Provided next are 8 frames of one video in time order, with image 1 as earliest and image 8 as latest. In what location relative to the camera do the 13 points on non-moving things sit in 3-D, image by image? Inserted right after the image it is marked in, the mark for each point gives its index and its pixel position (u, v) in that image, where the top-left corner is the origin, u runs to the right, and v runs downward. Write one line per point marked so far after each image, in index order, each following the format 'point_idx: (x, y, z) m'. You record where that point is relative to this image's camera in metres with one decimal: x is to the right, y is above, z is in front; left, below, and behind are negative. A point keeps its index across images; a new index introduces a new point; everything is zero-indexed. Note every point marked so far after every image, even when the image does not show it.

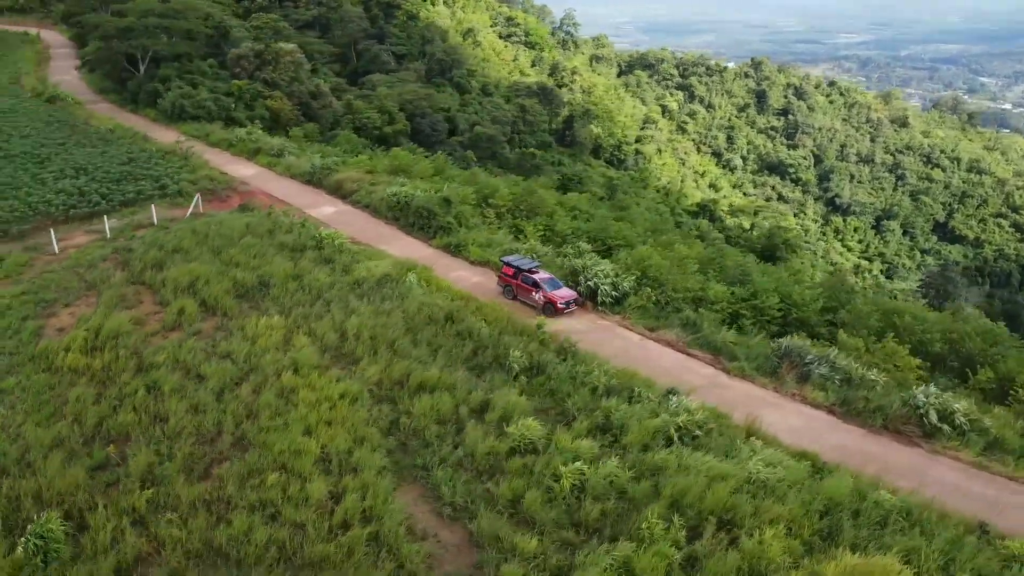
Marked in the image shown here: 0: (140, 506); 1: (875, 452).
0: (-4.9, -2.9, +10.4) m
1: (+5.6, -2.6, +12.5) m
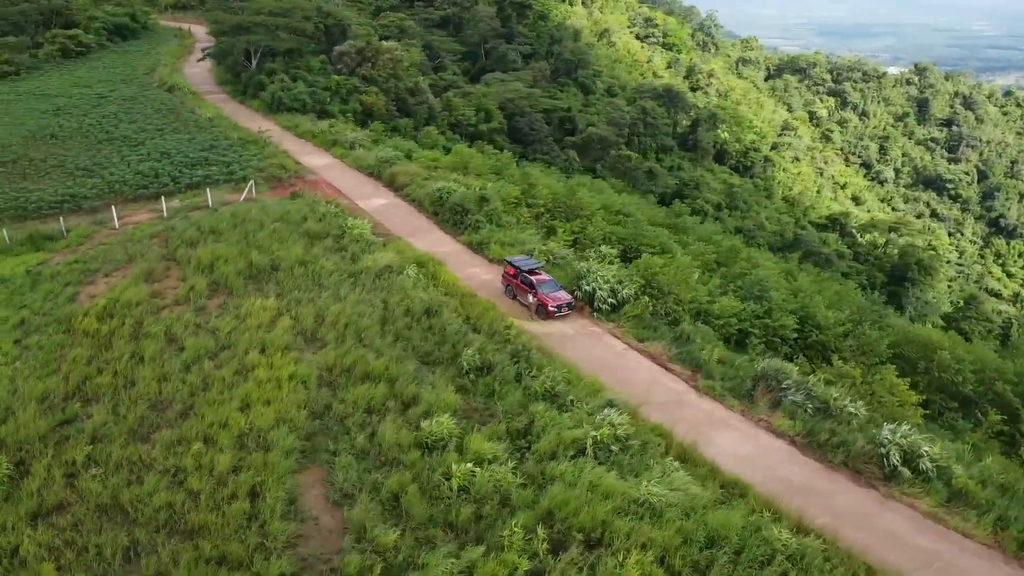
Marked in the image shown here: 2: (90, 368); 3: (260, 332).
0: (-6.3, -2.5, +11.5) m
1: (+4.4, -2.9, +11.6) m
2: (-7.5, -1.4, +14.1) m
3: (-4.7, -0.8, +14.8) m
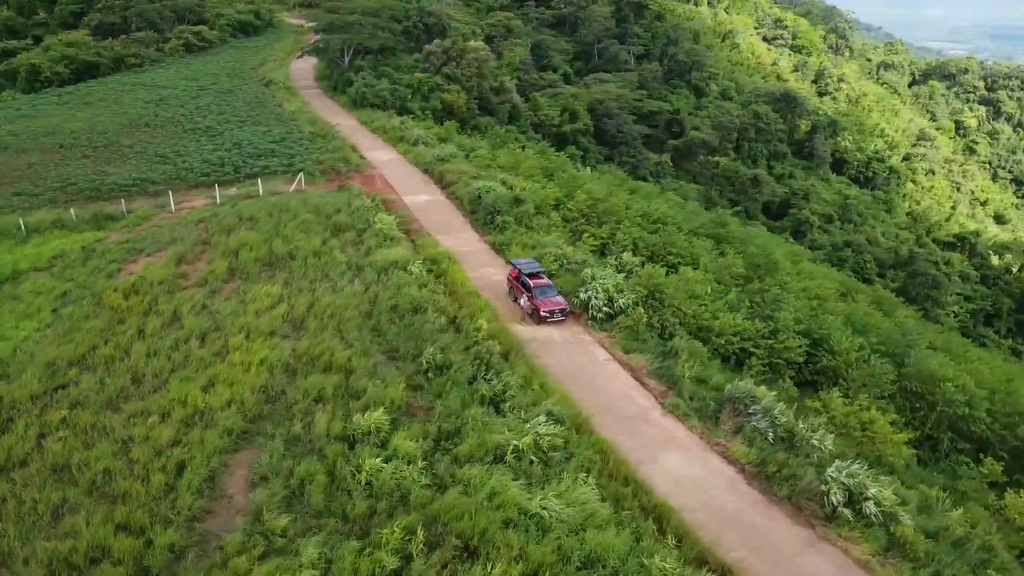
0: (-7.3, -2.1, +12.6) m
1: (+3.3, -3.2, +11.0) m
2: (-8.0, -1.0, +15.4) m
3: (-5.1, -0.6, +15.6) m
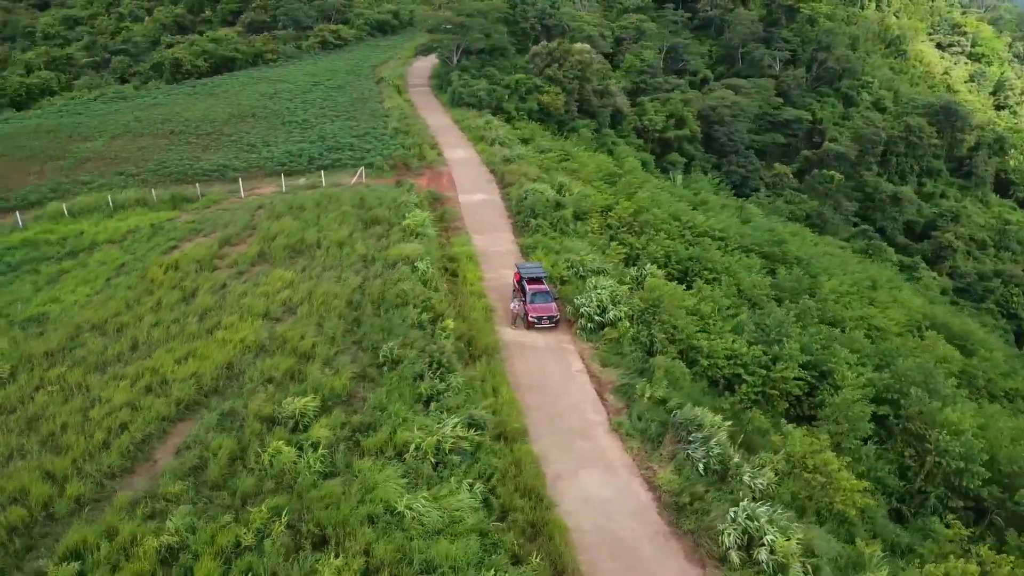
0: (-8.2, -1.6, +14.1) m
1: (+1.7, -3.5, +10.5) m
2: (-8.2, -0.4, +17.0) m
3: (-5.4, -0.2, +16.7) m
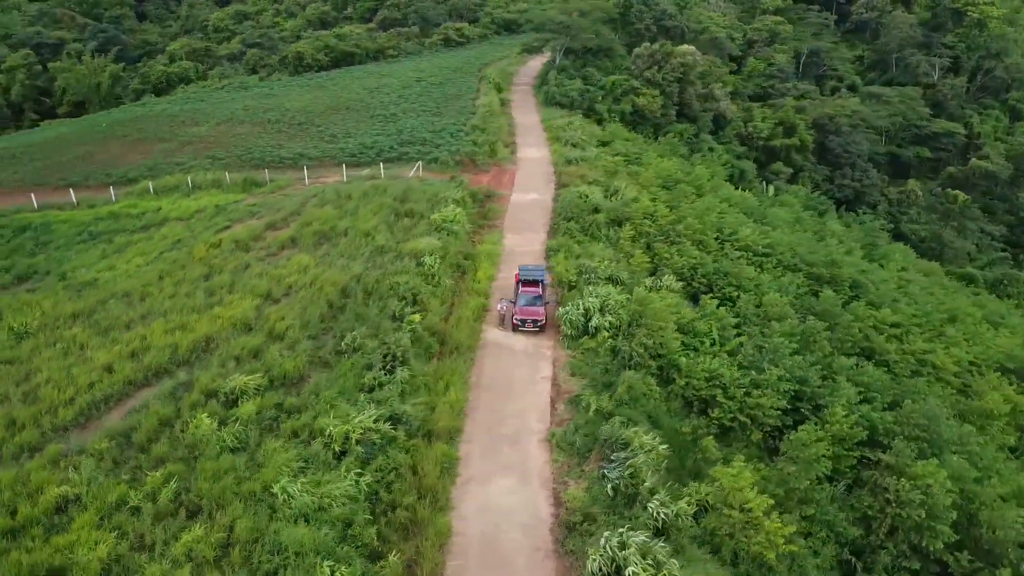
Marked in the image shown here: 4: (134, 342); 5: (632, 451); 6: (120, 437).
0: (-8.8, -0.9, +15.7) m
1: (0.0, -3.5, +10.2) m
2: (-8.2, +0.2, +18.5) m
3: (-5.5, +0.2, +17.7) m
4: (-7.0, -1.0, +14.9) m
5: (+1.8, -2.4, +11.8) m
6: (-5.9, -2.2, +11.9) m
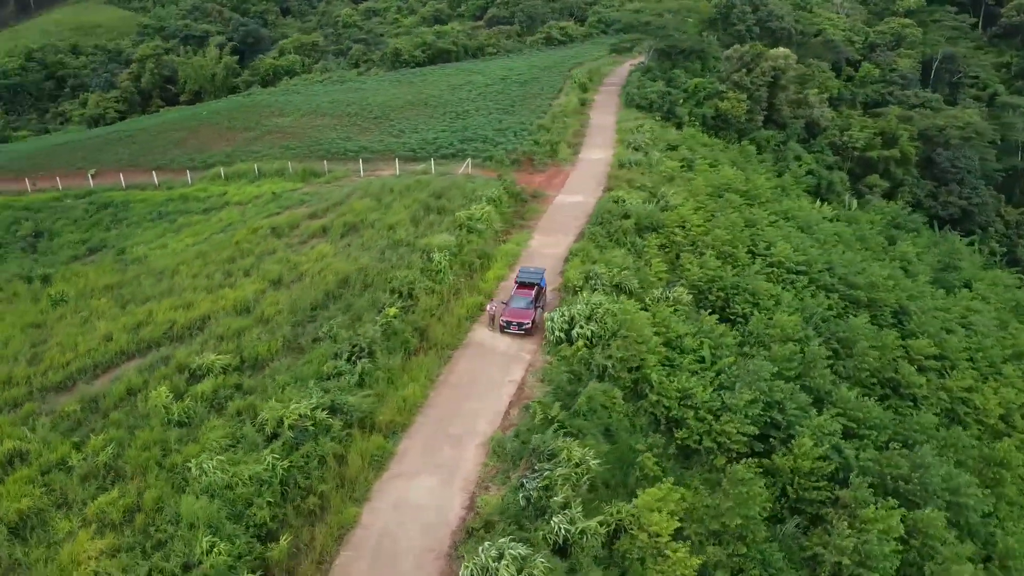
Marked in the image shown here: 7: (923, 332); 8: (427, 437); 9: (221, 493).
0: (-9.1, -0.4, +17.1) m
1: (-1.4, -3.5, +10.3) m
2: (-7.9, +0.7, +19.8) m
3: (-5.4, +0.5, +18.5) m
4: (-7.4, -0.6, +16.0) m
5: (+0.6, -2.6, +11.6) m
6: (-6.8, -1.8, +12.9) m
7: (+9.7, -1.0, +18.6) m
8: (-1.4, -2.4, +12.9) m
9: (-3.9, -2.7, +10.6) m
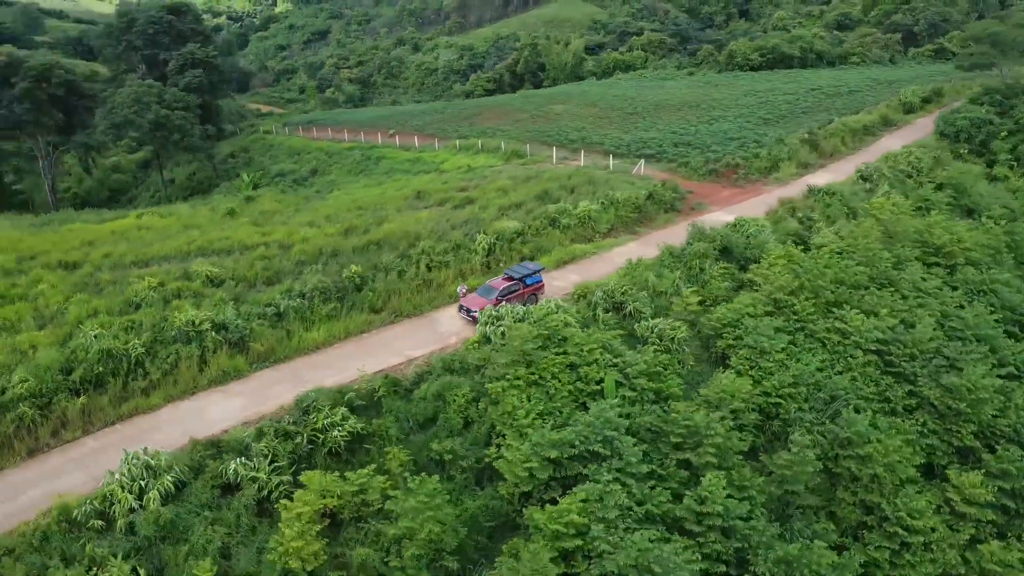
0: (-7.7, +1.9, +21.9) m
1: (-5.9, -2.4, +12.3) m
2: (-5.1, +2.4, +23.5) m
3: (-3.7, +1.8, +21.0) m
4: (-7.0, +1.4, +20.1) m
5: (-3.2, -2.0, +12.2) m
6: (-8.4, +0.2, +17.3) m
7: (+8.2, -3.0, +13.1) m
8: (-4.1, -1.5, +14.3) m
9: (-7.5, -1.1, +13.8) m
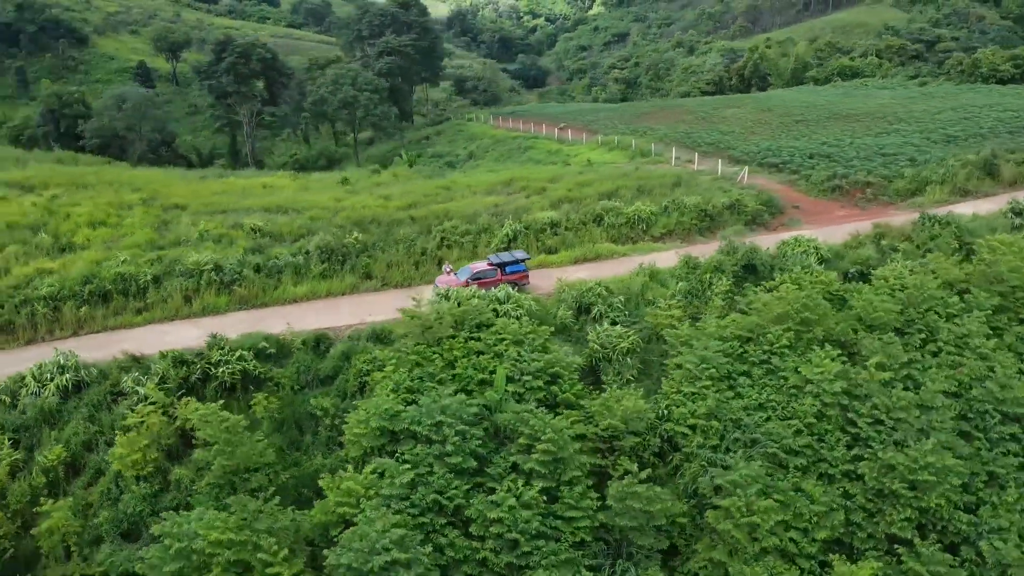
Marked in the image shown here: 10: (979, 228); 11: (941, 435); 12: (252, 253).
0: (-5.3, +3.0, +24.2) m
1: (-7.7, -1.2, +14.6) m
2: (-2.2, +3.2, +24.7) m
3: (-2.0, +2.4, +21.9) m
4: (-5.4, +2.5, +22.3) m
5: (-5.3, -1.1, +13.6) m
6: (-7.9, +1.7, +20.2) m
7: (+5.5, -3.7, +10.3) m
8: (-5.2, -0.6, +15.9) m
9: (-8.5, +0.3, +16.6) m
10: (+10.9, +1.4, +18.5) m
11: (+6.5, -2.2, +12.0) m
12: (-5.8, +0.8, +17.6) m
